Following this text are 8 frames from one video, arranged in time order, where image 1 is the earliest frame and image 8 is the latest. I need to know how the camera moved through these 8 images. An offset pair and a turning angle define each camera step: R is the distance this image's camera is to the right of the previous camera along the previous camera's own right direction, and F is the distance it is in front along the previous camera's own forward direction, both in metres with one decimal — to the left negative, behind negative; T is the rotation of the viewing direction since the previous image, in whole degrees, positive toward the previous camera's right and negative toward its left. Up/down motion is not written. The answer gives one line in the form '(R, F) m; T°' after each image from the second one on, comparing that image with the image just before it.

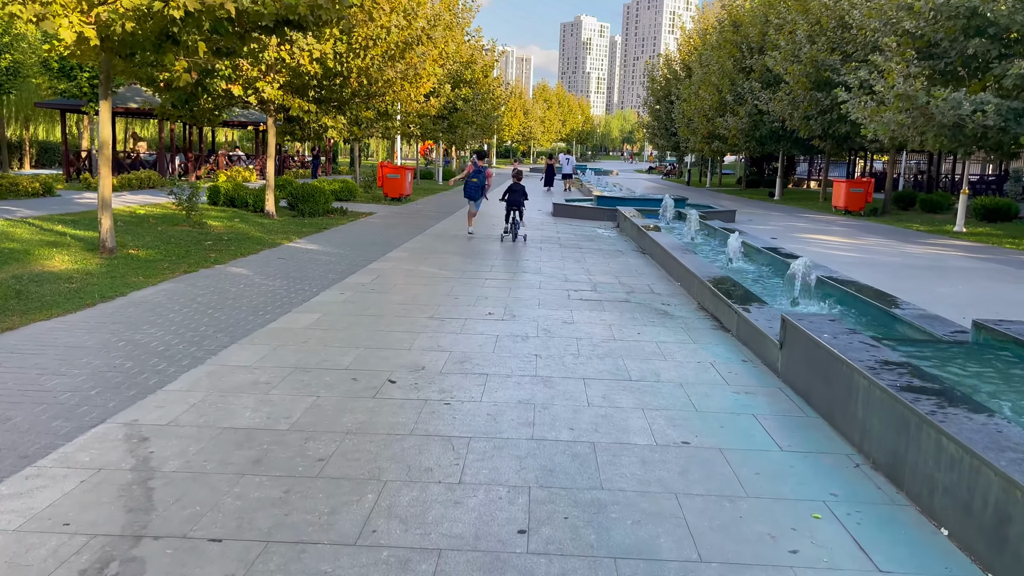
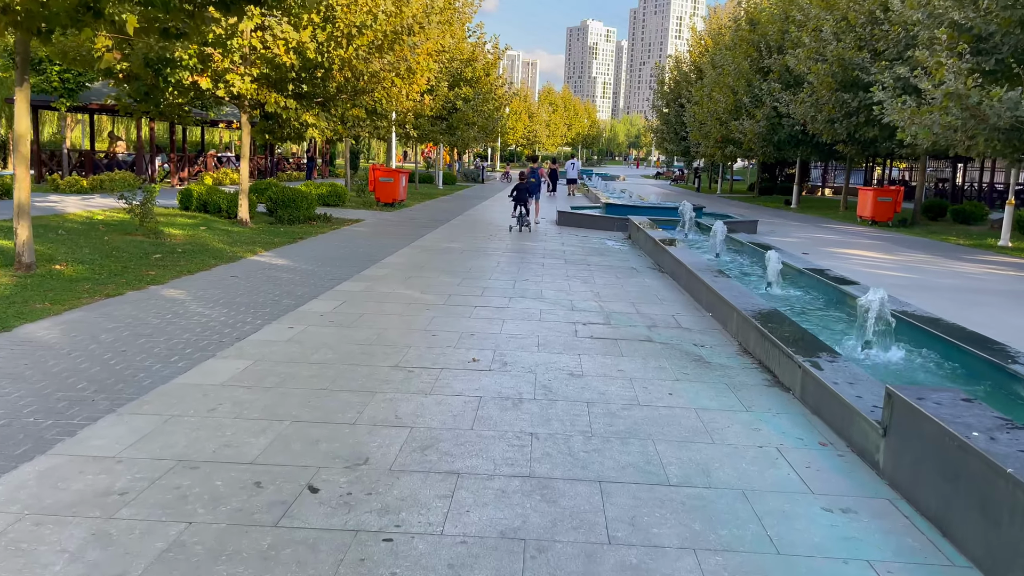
(+0.1, +1.7) m; 0°
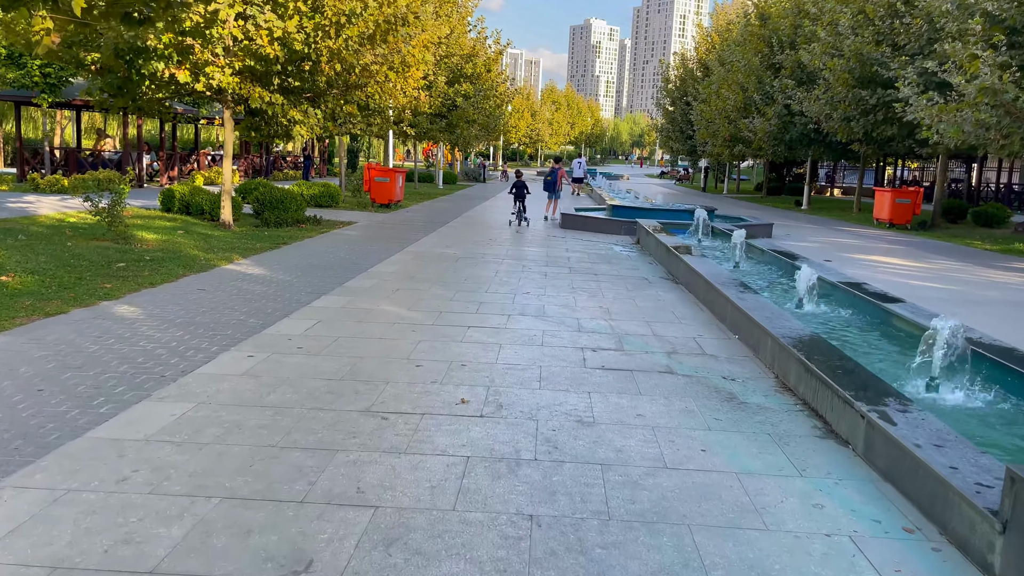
(0.0, +1.0) m; 0°
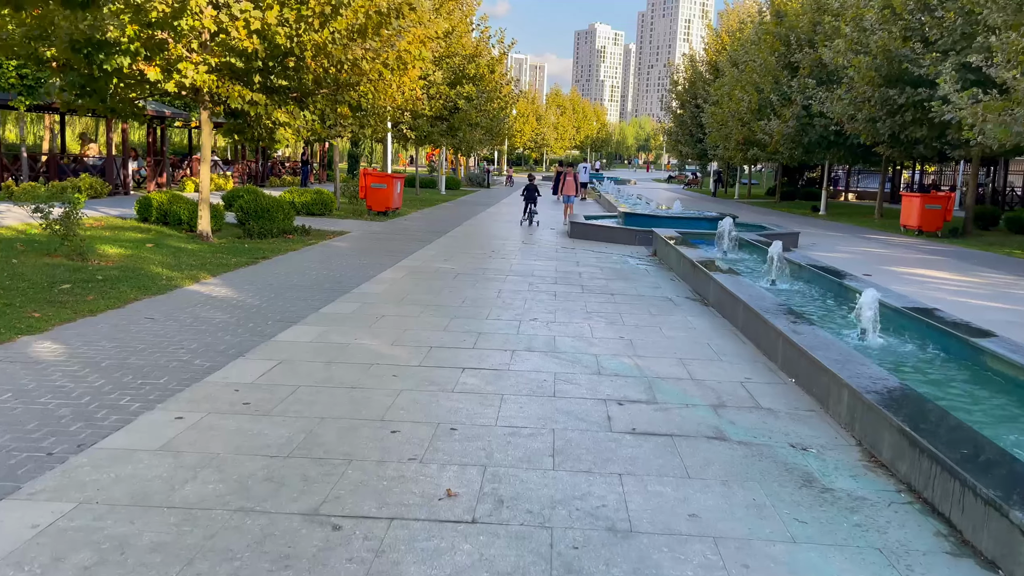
(0.0, +1.3) m; 0°
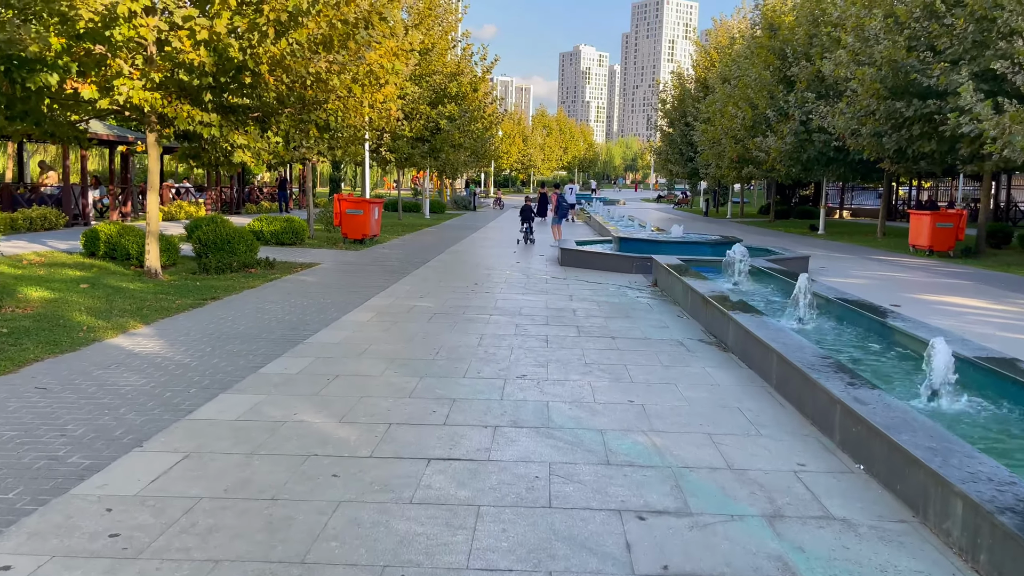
(+0.1, +1.3) m; +1°
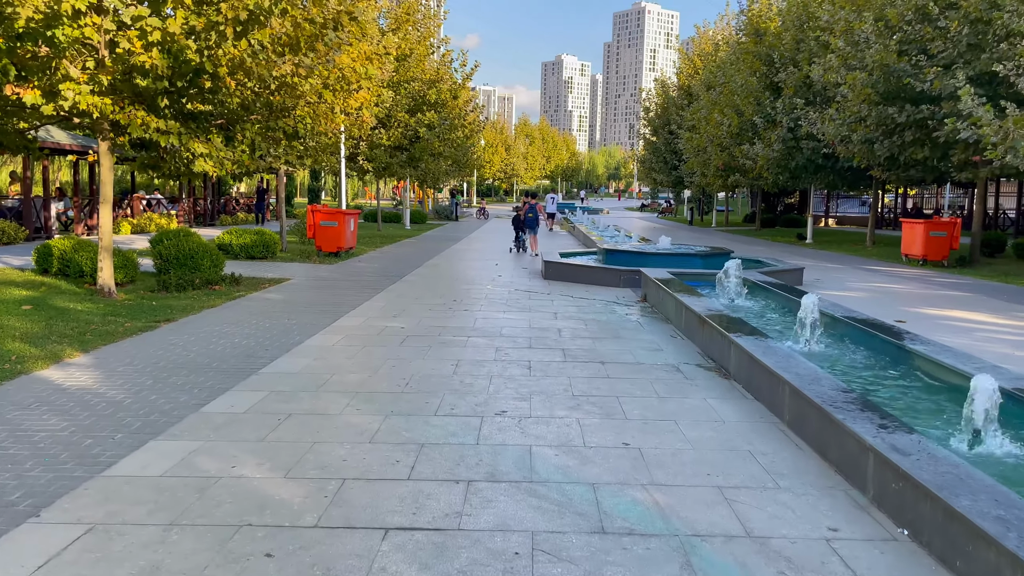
(0.0, +0.7) m; +1°
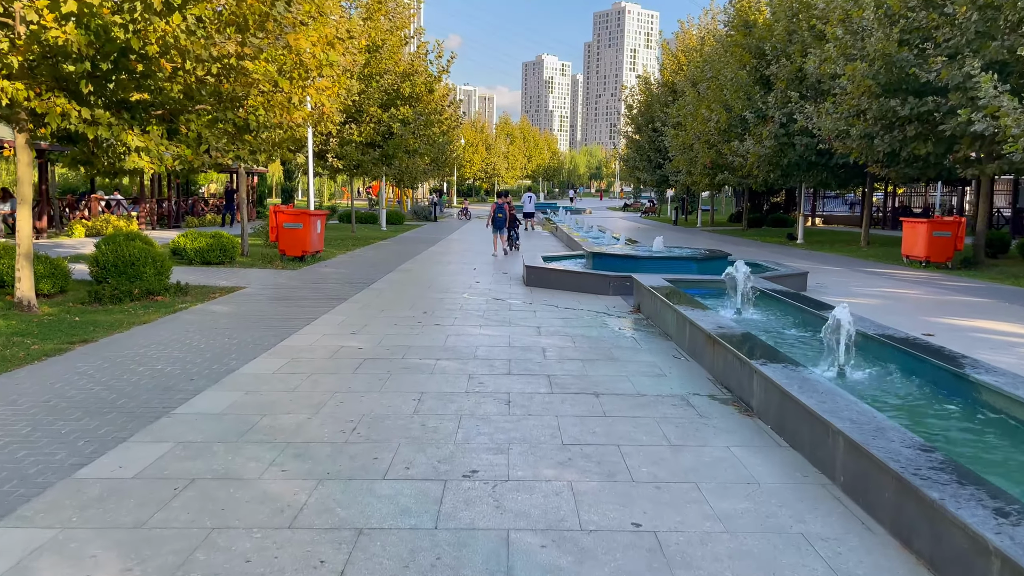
(+0.1, +1.2) m; +1°
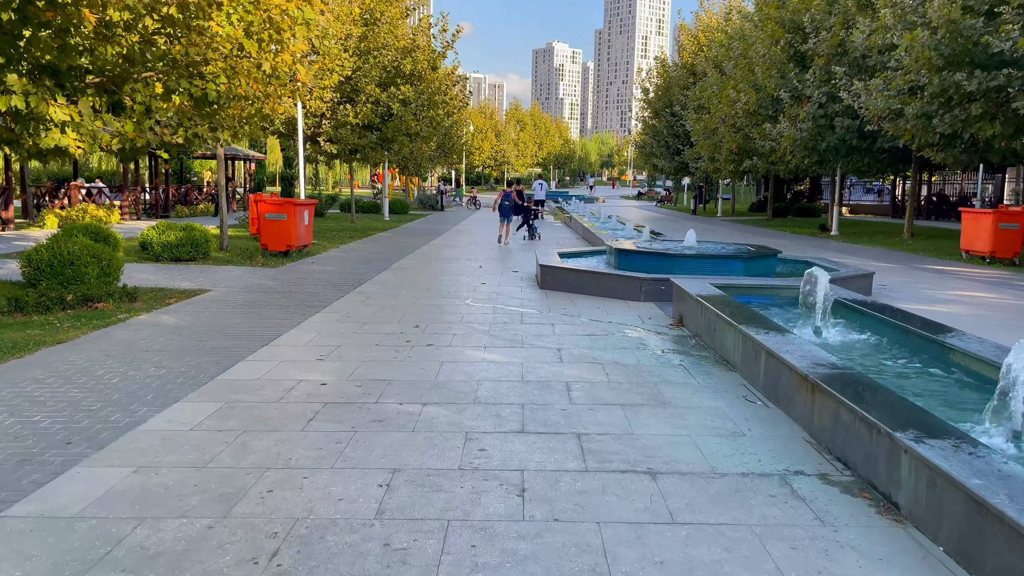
(0.0, +1.9) m; -1°
